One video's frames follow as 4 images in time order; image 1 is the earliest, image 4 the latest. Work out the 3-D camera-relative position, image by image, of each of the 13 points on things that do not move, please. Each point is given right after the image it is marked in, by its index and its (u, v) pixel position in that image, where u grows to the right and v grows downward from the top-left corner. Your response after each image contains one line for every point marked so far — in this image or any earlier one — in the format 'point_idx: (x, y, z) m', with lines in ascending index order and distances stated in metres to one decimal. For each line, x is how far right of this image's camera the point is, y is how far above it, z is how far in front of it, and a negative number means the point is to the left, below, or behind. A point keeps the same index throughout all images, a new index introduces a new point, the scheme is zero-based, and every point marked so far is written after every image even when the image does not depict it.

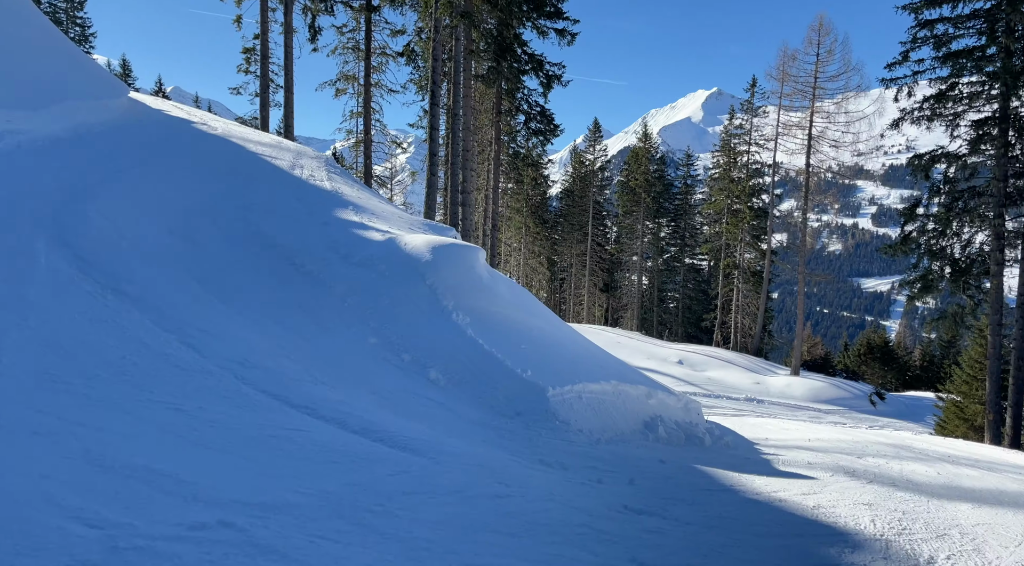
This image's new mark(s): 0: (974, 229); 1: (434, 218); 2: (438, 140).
0: (+10.1, +1.2, +17.1) m
1: (-1.8, +1.4, +17.3) m
2: (-1.6, +3.1, +17.0) m
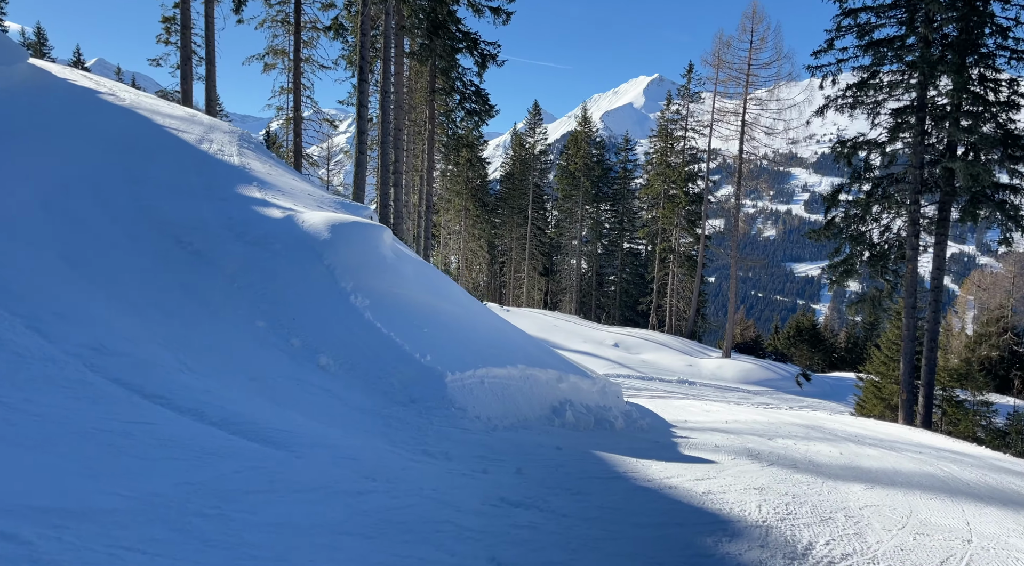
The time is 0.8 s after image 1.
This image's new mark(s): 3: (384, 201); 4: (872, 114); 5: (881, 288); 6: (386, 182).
0: (+8.6, +1.5, +17.6) m
1: (-3.3, +1.8, +16.9) m
2: (-3.1, +3.5, +16.6) m
3: (-3.0, +2.0, +18.3) m
4: (+7.9, +3.7, +17.1) m
5: (+8.6, -0.1, +18.2) m
6: (-3.0, +2.4, +18.4) m
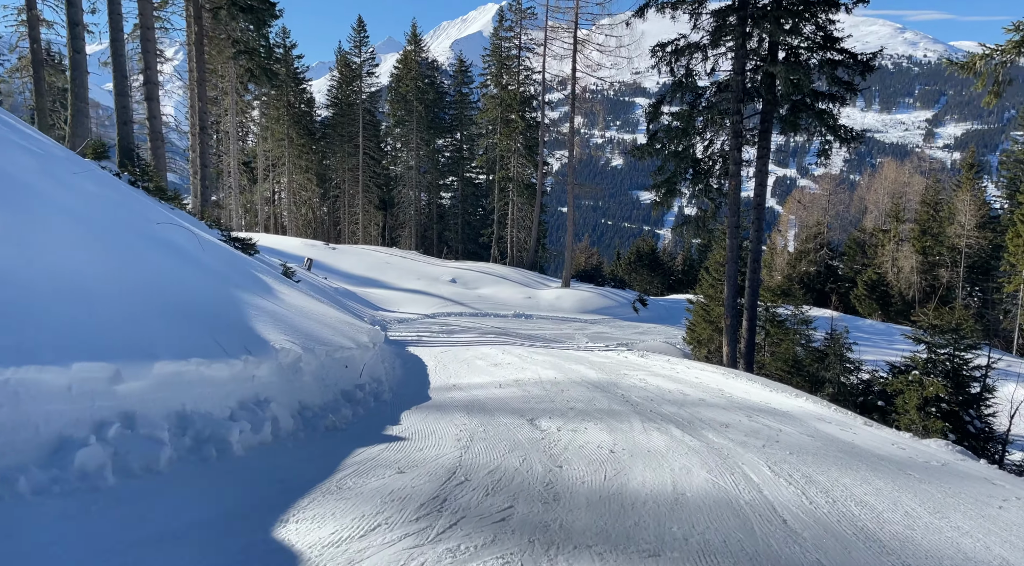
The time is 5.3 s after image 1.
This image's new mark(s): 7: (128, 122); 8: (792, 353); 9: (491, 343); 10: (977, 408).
0: (+4.2, +3.2, +16.2) m
1: (-7.3, +2.9, +13.4) m
2: (-7.1, +4.6, +12.9) m
3: (-7.3, +3.1, +14.8) m
4: (+3.6, +5.3, +15.4) m
5: (+4.2, +1.6, +16.9) m
6: (-7.3, +3.6, +14.8) m
7: (-7.3, +3.1, +14.8) m
8: (+6.3, -1.6, +17.4) m
9: (-0.3, -1.1, +14.2) m
10: (+7.2, -1.9, +12.1) m
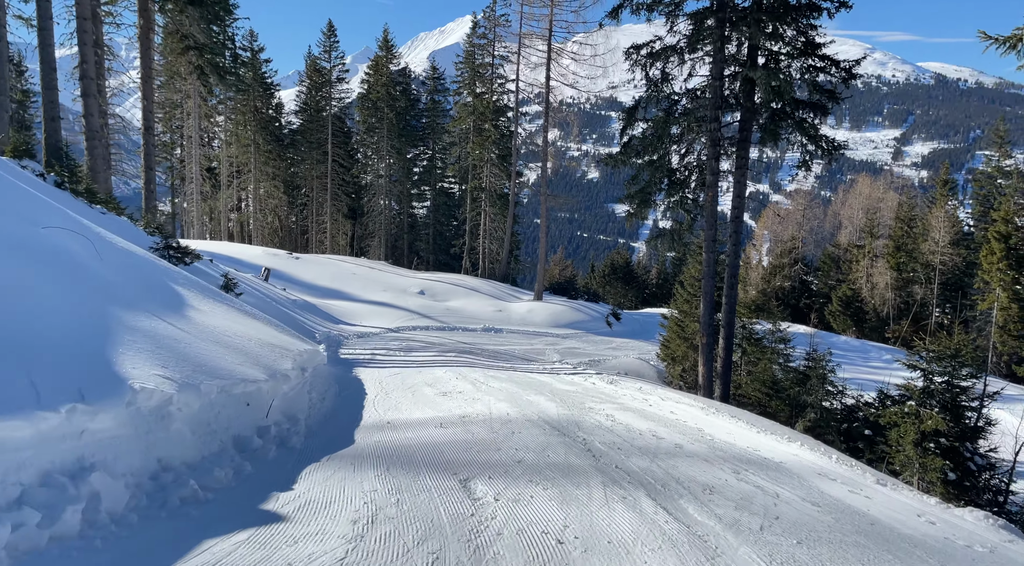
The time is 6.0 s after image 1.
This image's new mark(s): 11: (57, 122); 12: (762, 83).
0: (+3.5, +2.9, +15.4) m
1: (-7.9, +2.7, +12.2) m
2: (-7.7, +4.4, +11.7) m
3: (-7.9, +2.9, +13.6) m
4: (+3.0, +5.0, +14.6) m
5: (+3.5, +1.3, +16.1) m
6: (-7.9, +3.4, +13.6) m
7: (-7.9, +2.9, +13.5) m
8: (+5.5, -1.9, +16.5) m
9: (-1.0, -1.3, +13.2) m
10: (+6.6, -2.2, +11.3) m
11: (-7.9, +2.8, +13.6) m
12: (+4.3, +3.5, +13.4) m
